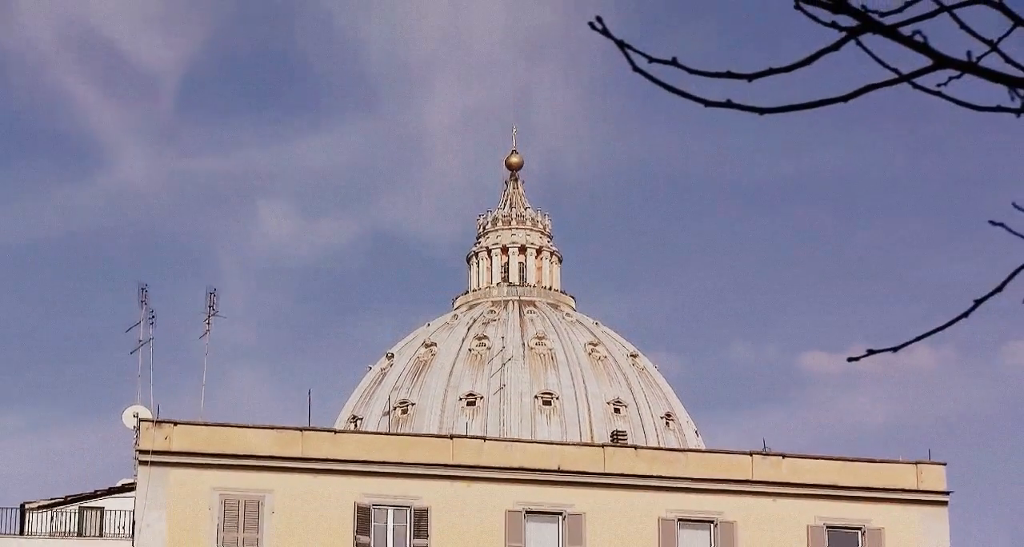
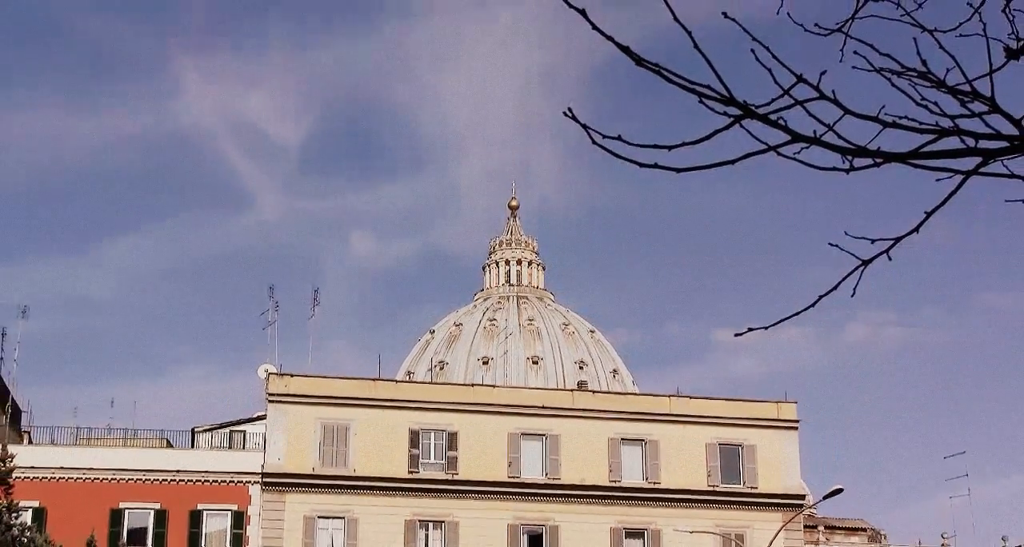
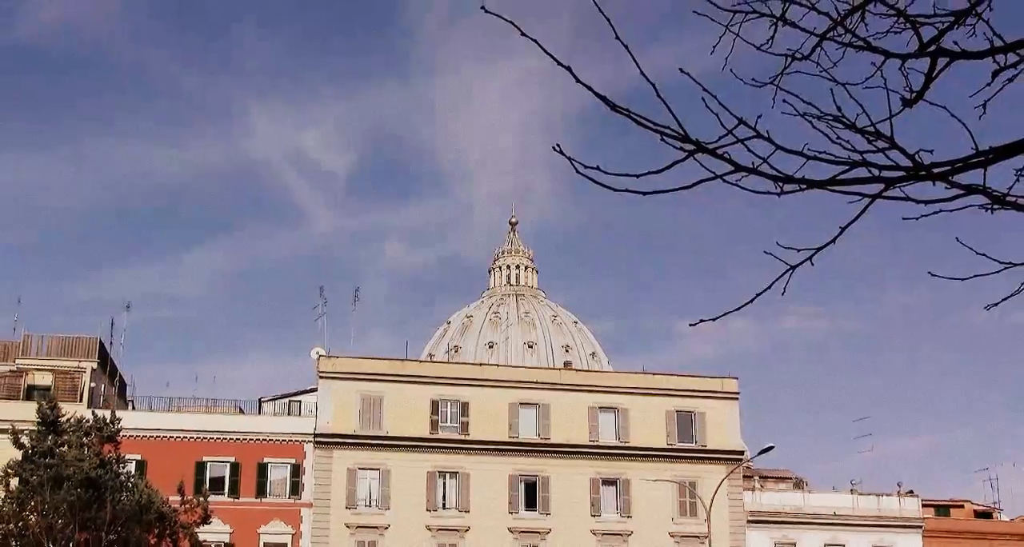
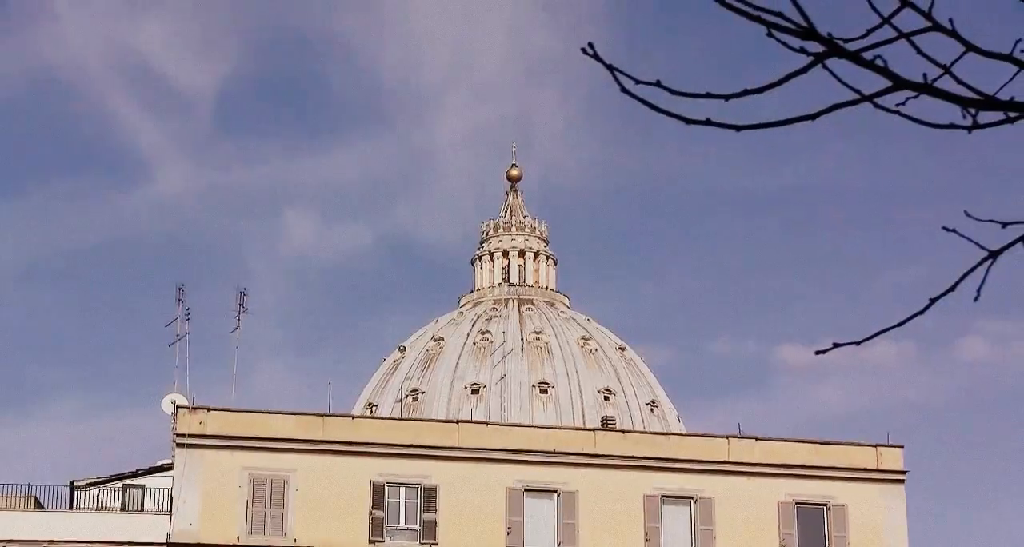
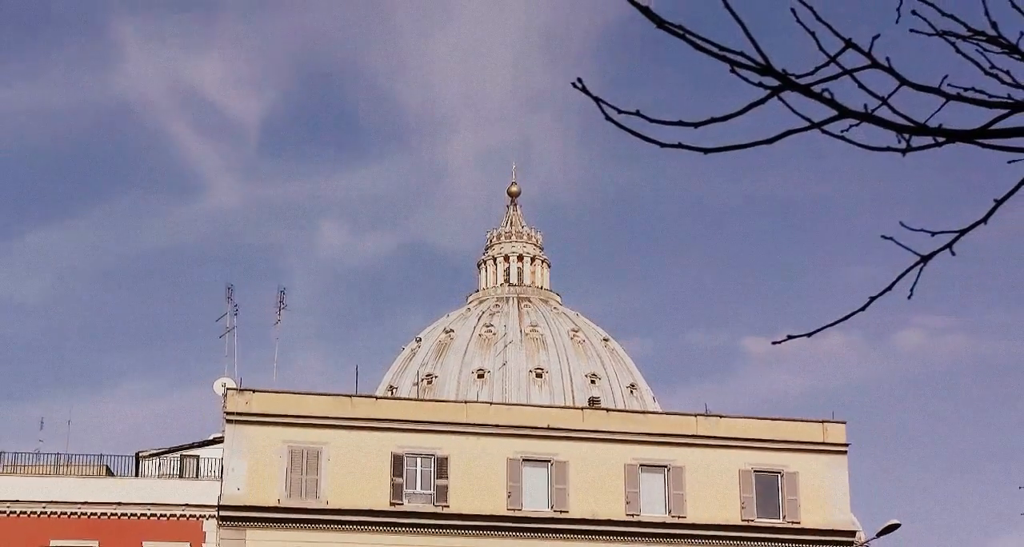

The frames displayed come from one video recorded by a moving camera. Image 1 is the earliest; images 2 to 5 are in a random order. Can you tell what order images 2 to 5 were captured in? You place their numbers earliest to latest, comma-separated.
4, 5, 2, 3
